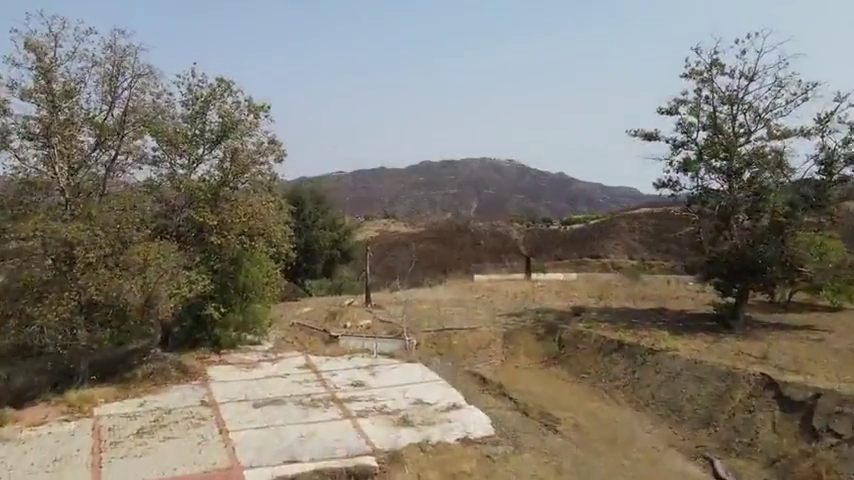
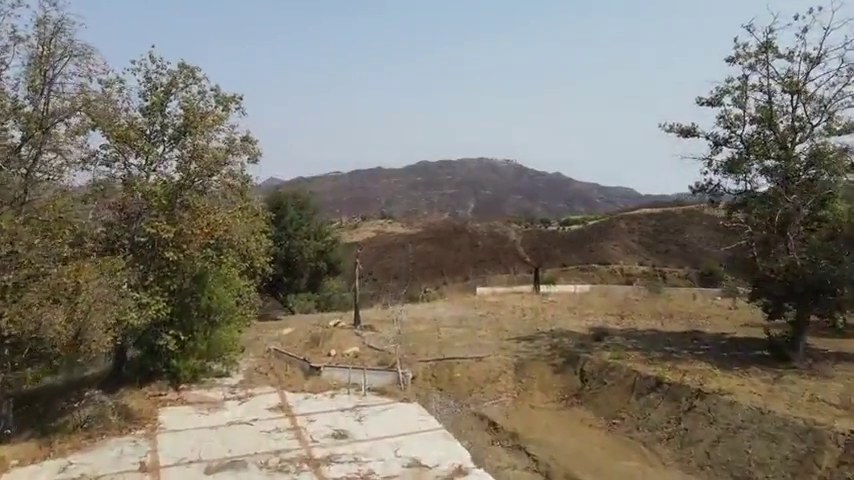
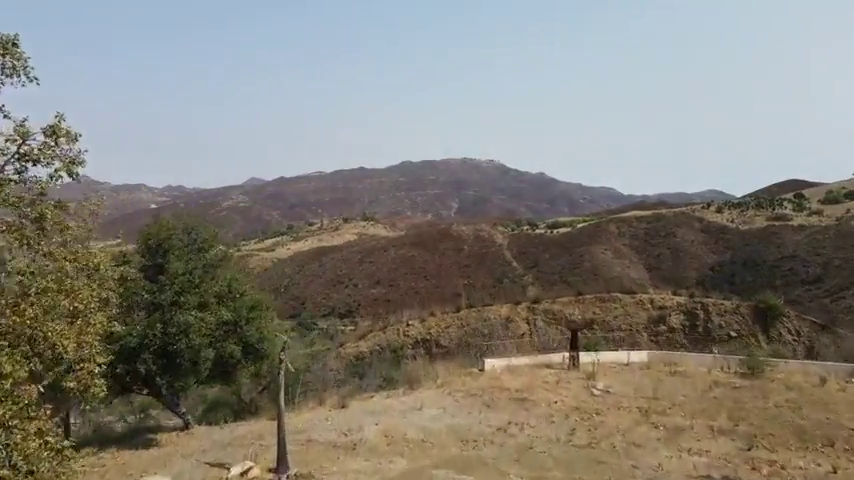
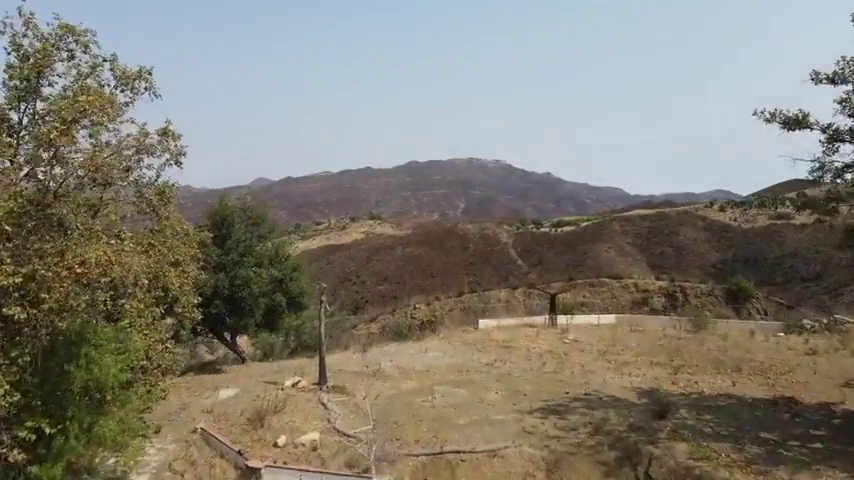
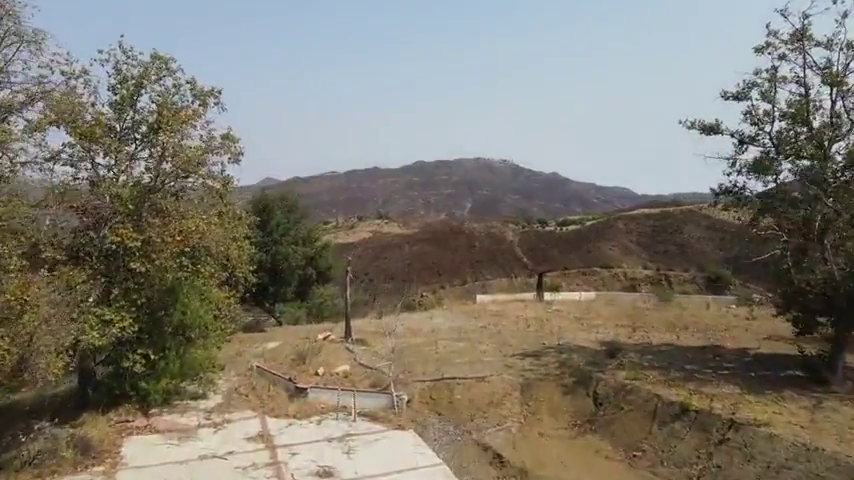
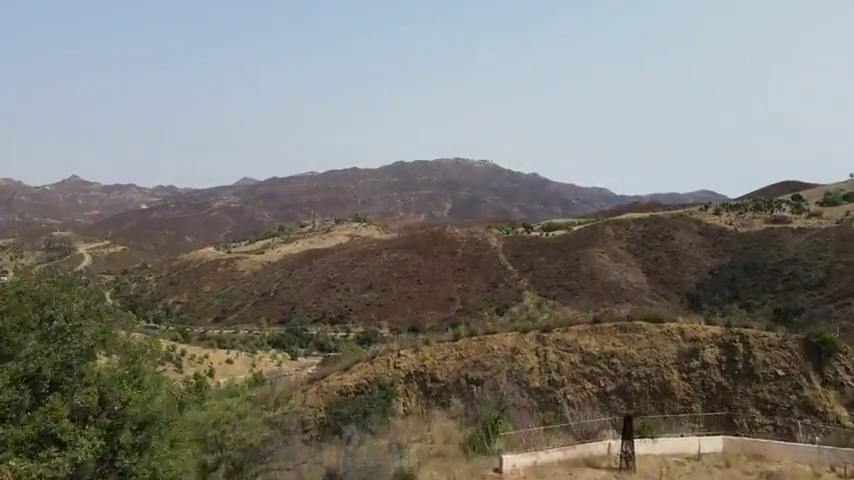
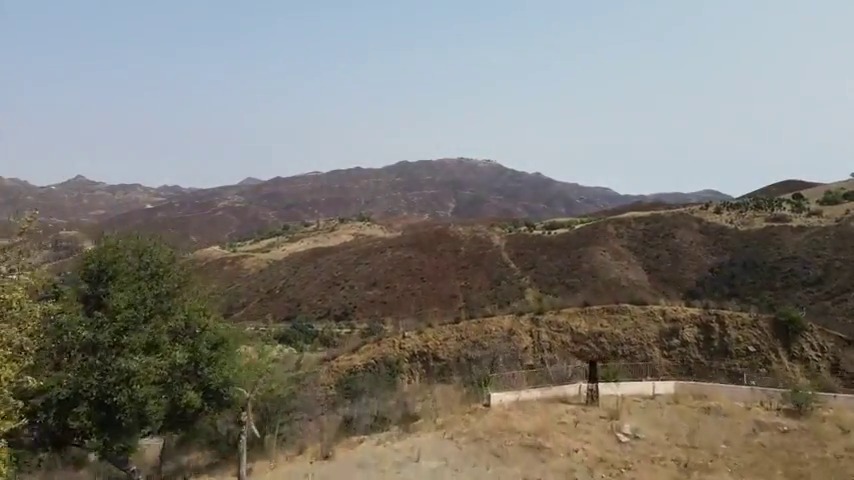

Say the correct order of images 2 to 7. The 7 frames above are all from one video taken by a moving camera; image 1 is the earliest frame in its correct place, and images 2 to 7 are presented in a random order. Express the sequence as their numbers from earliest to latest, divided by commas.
2, 5, 4, 3, 7, 6
